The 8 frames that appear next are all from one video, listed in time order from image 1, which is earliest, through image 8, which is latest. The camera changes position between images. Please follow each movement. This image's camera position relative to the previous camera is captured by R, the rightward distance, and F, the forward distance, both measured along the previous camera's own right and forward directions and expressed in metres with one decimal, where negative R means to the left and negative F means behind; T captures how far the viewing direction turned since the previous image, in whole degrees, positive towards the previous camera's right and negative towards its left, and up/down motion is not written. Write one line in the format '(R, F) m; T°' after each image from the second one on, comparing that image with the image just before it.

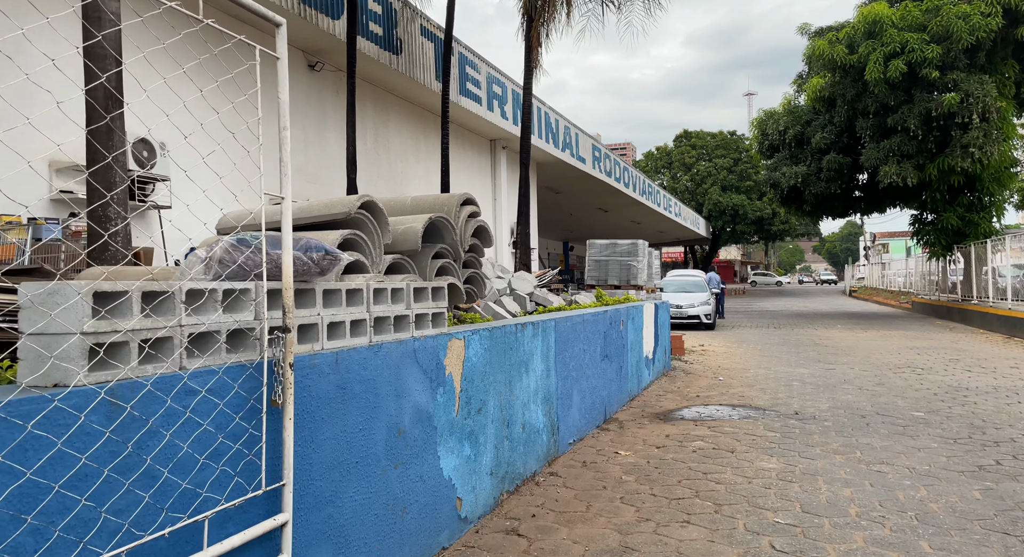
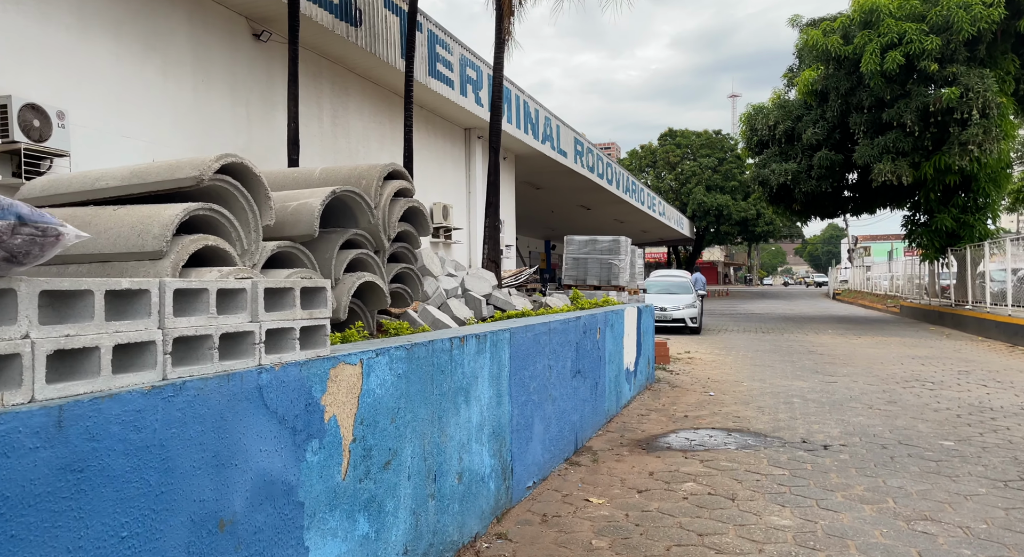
(+0.2, +1.0) m; +1°
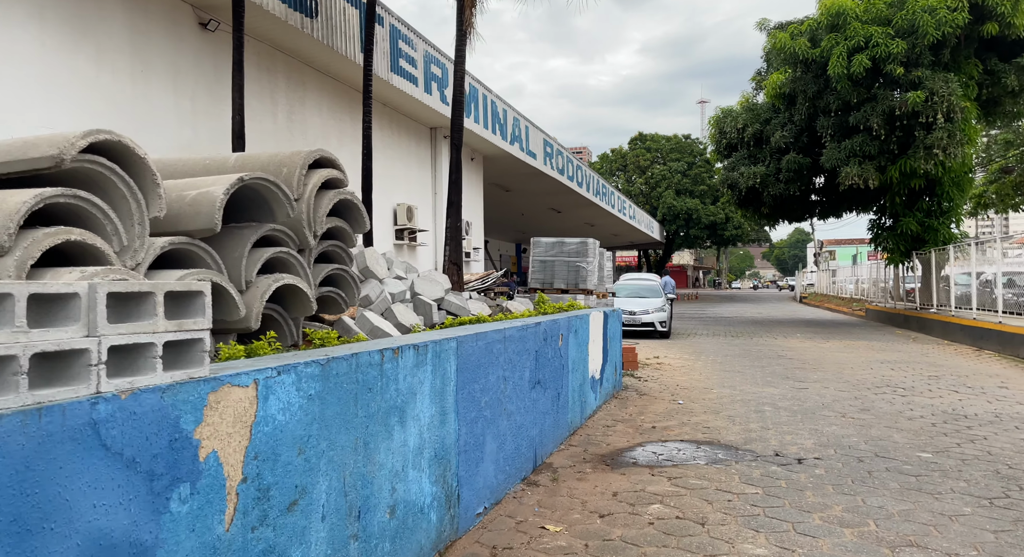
(+0.1, +0.4) m; +2°
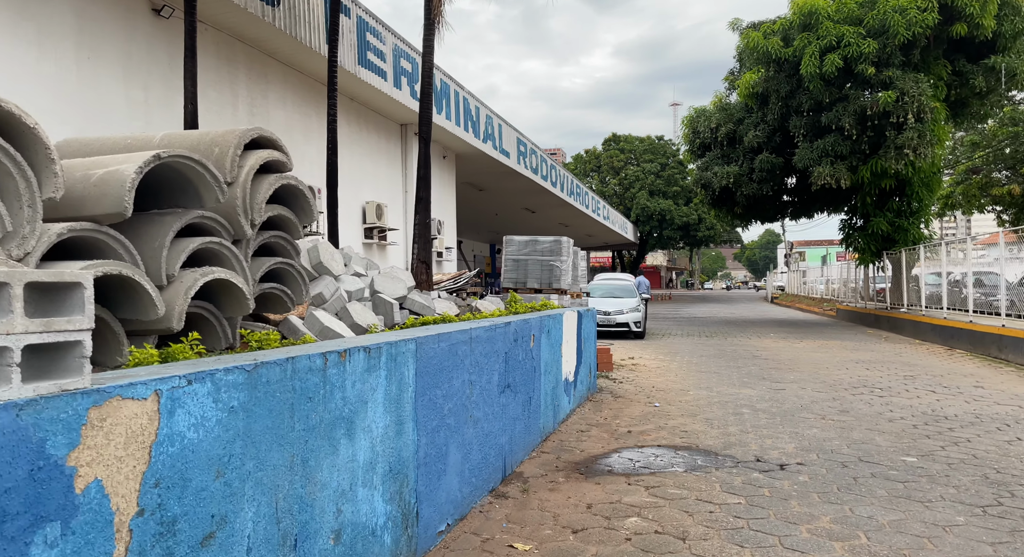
(0.0, +0.3) m; +2°
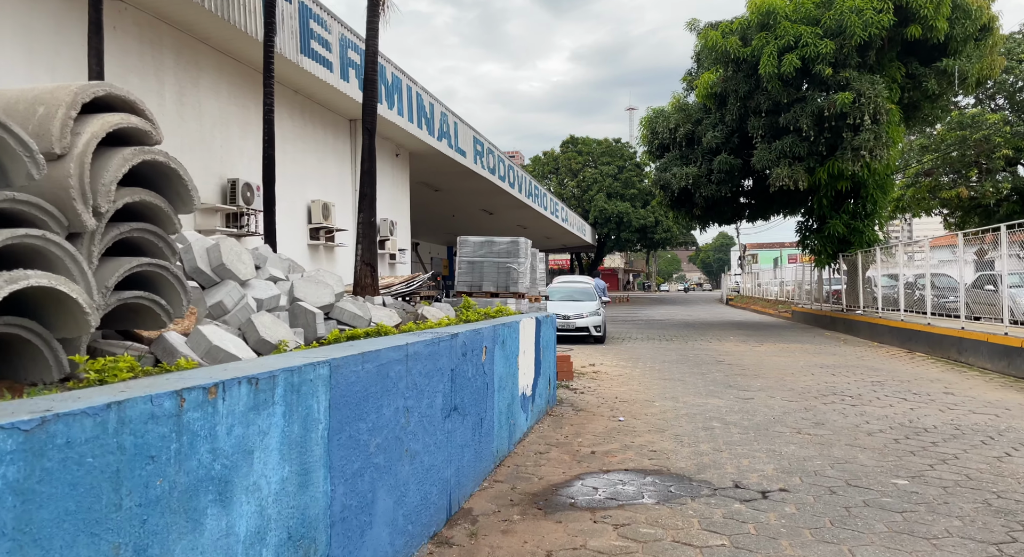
(+0.1, +0.6) m; +3°
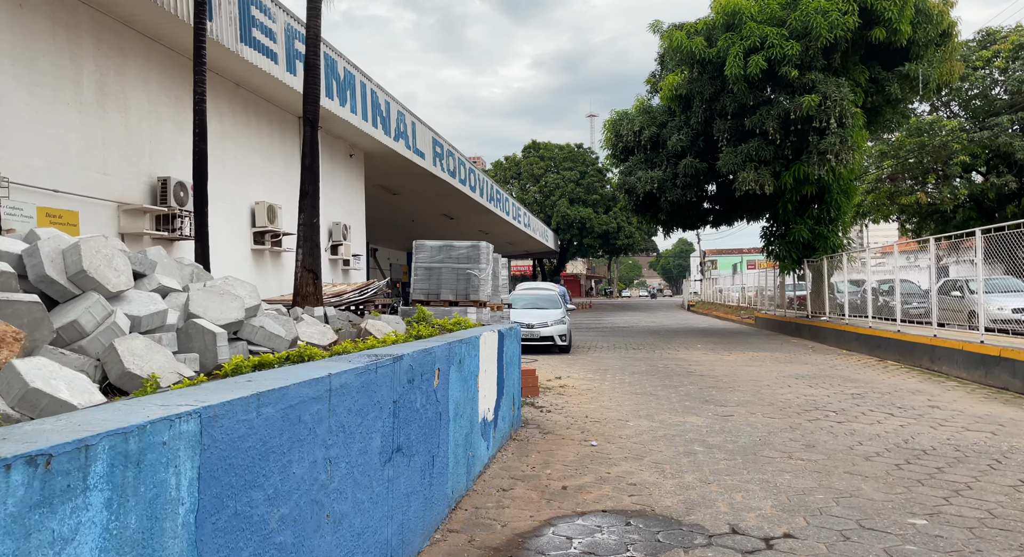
(0.0, +0.6) m; +3°
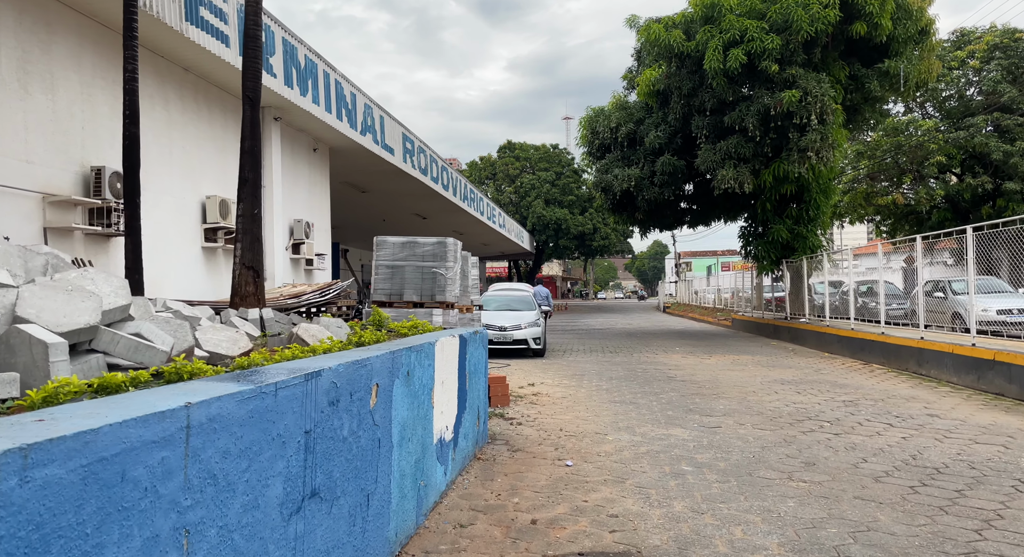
(+0.1, +0.6) m; +2°
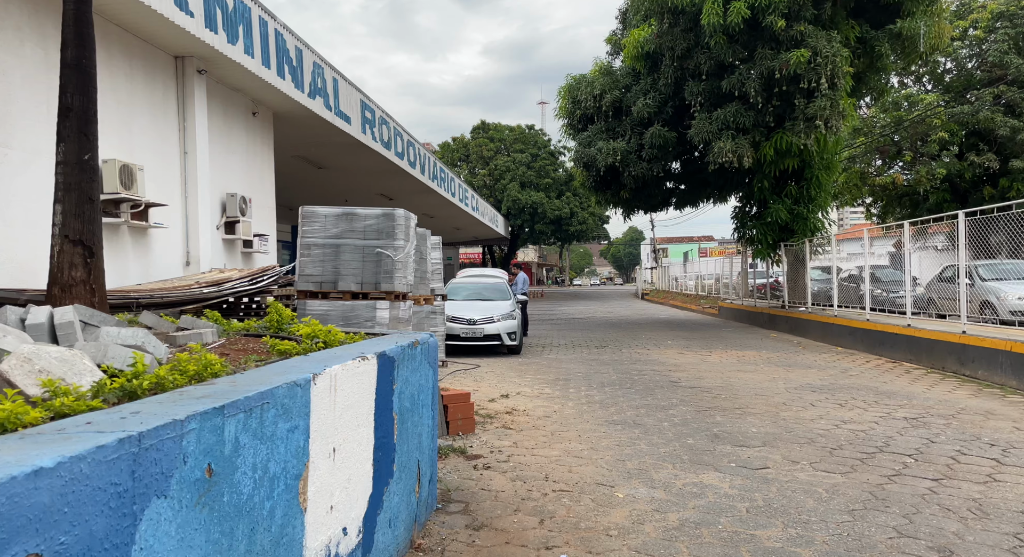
(+0.1, +1.9) m; +2°
